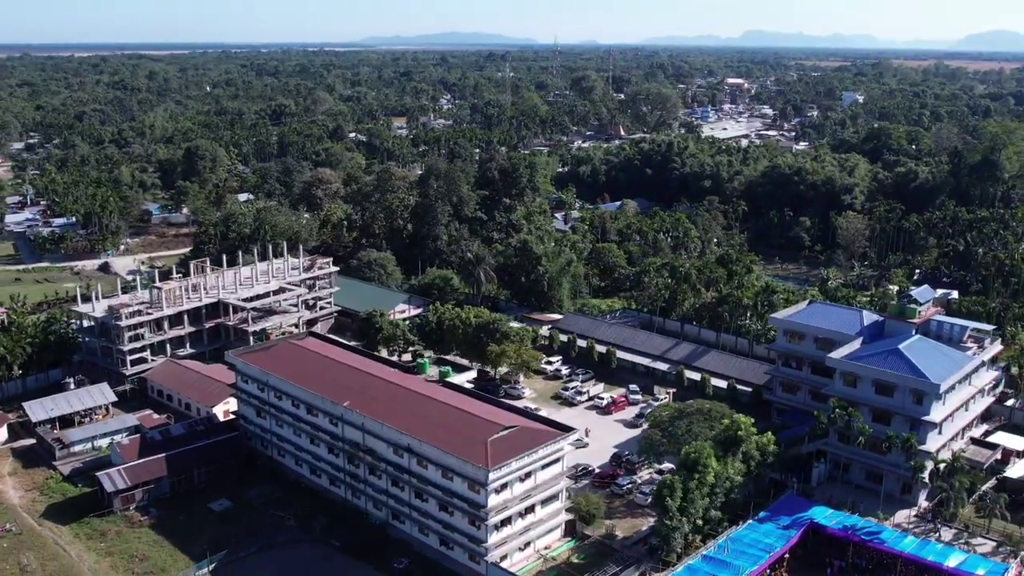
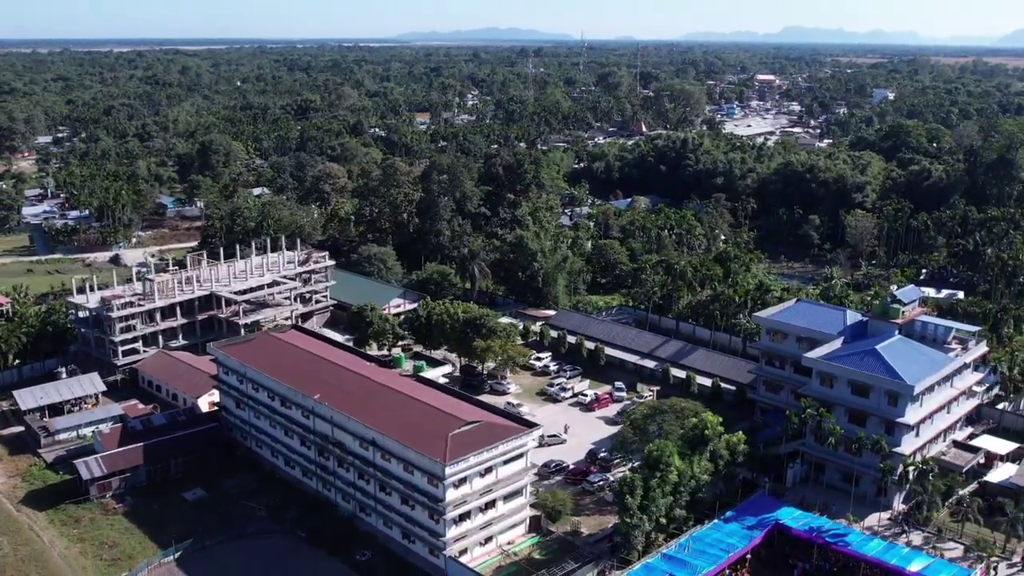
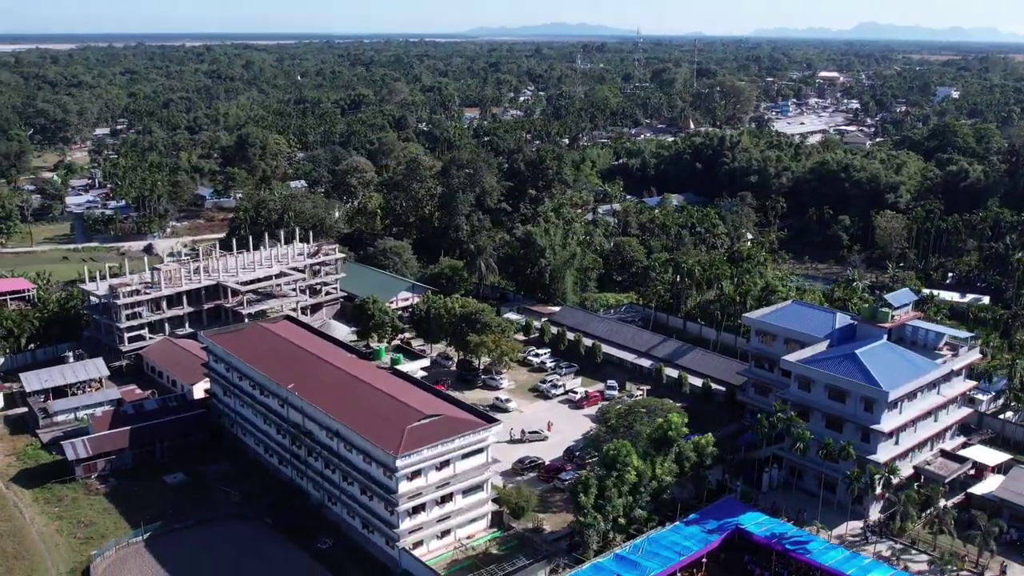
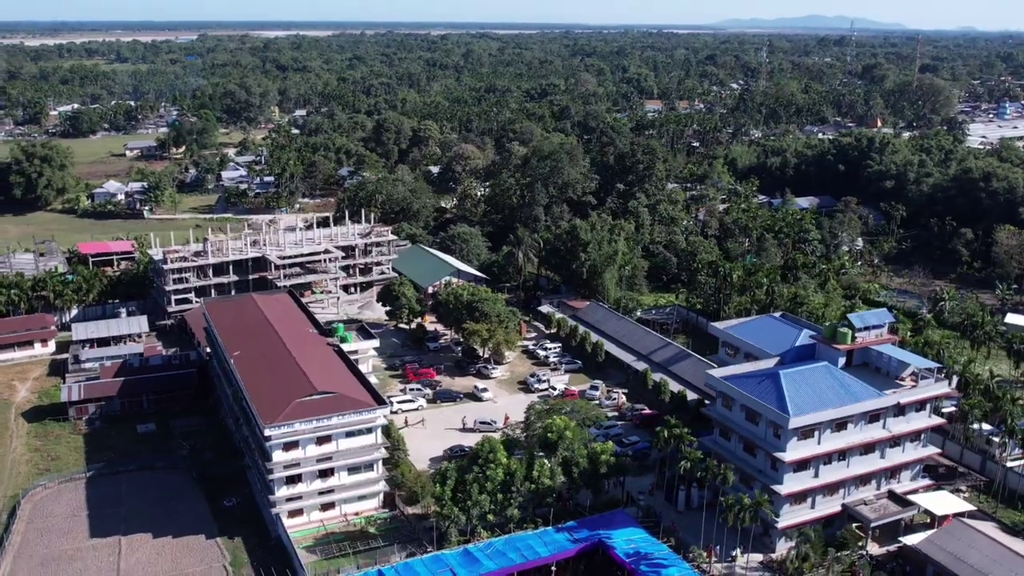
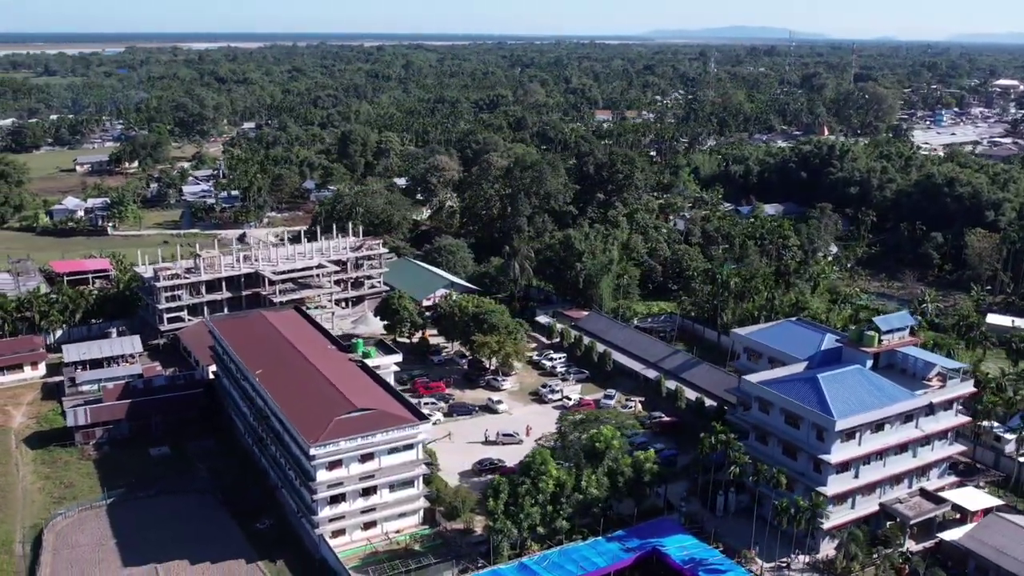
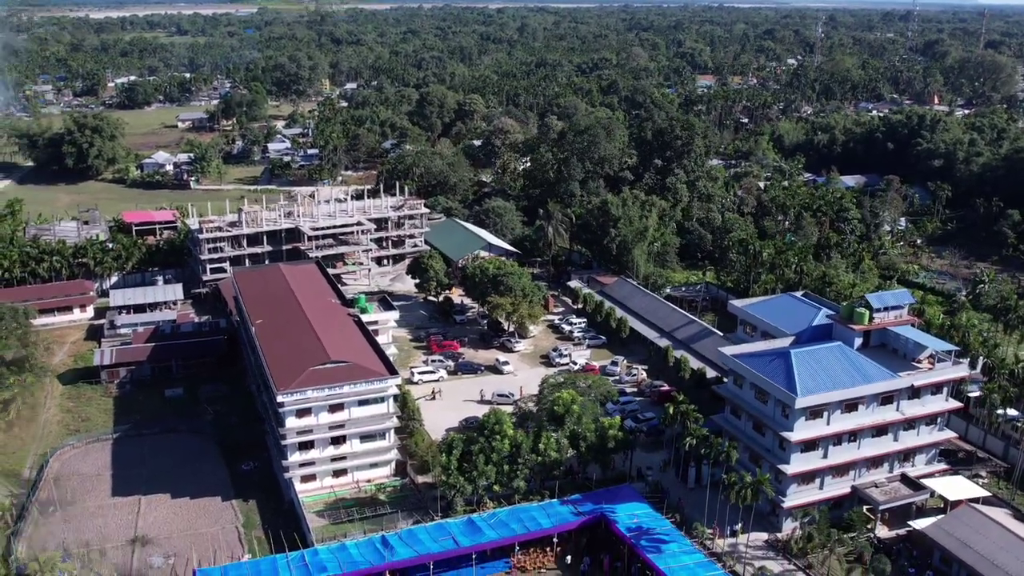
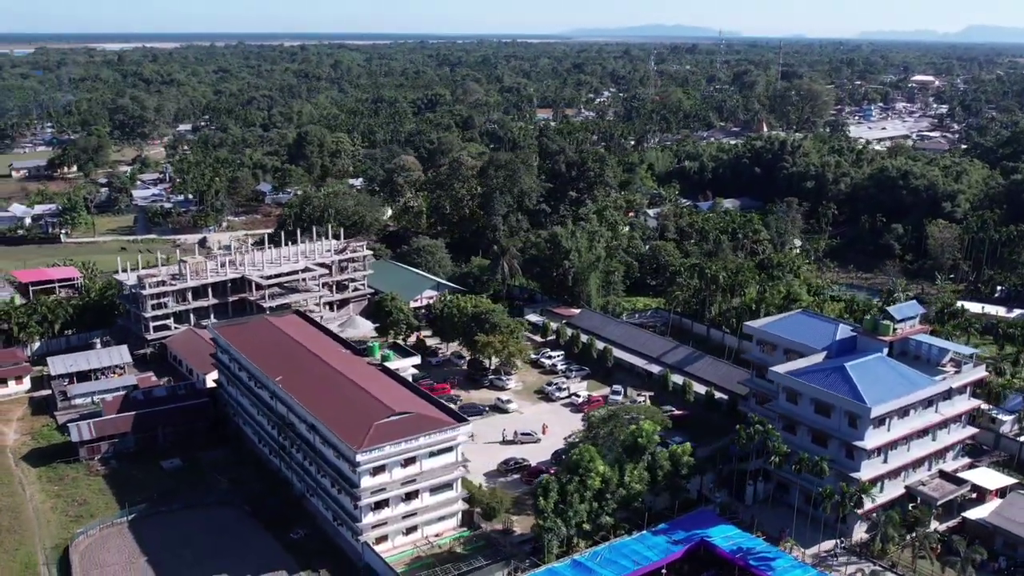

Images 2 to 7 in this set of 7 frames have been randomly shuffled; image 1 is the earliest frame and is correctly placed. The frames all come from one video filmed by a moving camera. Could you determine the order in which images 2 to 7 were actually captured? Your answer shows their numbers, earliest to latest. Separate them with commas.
2, 3, 7, 5, 4, 6
